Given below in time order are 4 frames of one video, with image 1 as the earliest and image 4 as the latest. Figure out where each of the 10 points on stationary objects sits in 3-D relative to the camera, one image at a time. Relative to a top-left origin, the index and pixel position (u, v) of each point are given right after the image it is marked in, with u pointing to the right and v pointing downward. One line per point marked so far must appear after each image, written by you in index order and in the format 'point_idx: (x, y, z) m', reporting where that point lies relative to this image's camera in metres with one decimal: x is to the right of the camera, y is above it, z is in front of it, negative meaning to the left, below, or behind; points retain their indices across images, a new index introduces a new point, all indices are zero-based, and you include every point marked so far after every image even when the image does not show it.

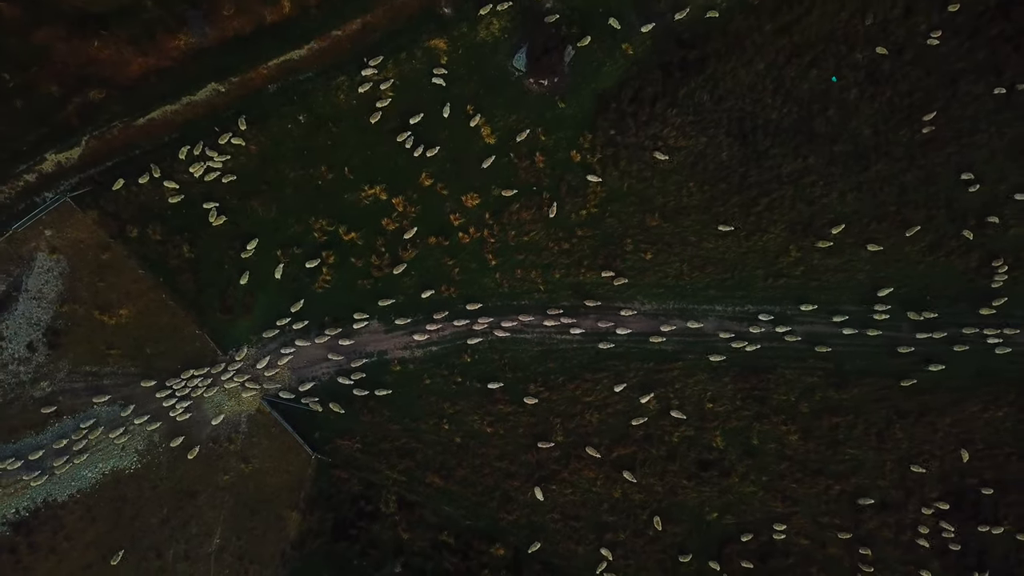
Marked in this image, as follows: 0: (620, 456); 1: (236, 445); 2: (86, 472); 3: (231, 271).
0: (+2.0, -3.2, +10.9) m
1: (-5.1, -2.9, +10.7) m
2: (-7.7, -3.3, +10.5) m
3: (-5.1, +0.3, +10.6) m
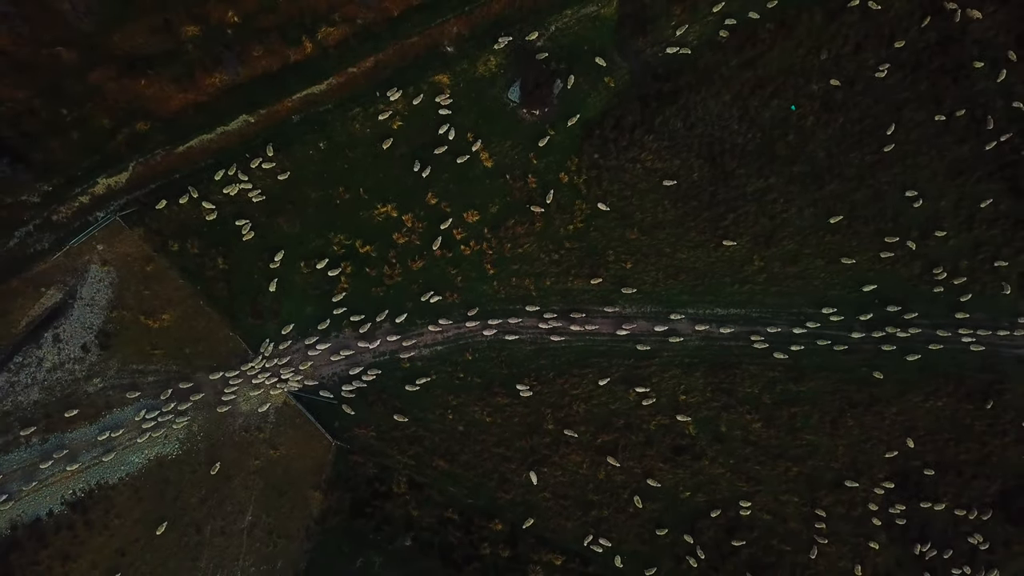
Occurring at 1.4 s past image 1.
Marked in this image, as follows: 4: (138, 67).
0: (+2.0, -3.3, +12.3) m
1: (-5.2, -3.1, +12.1) m
2: (-7.8, -3.5, +11.9) m
3: (-5.2, +0.2, +11.9) m
4: (-7.0, +4.2, +10.8) m
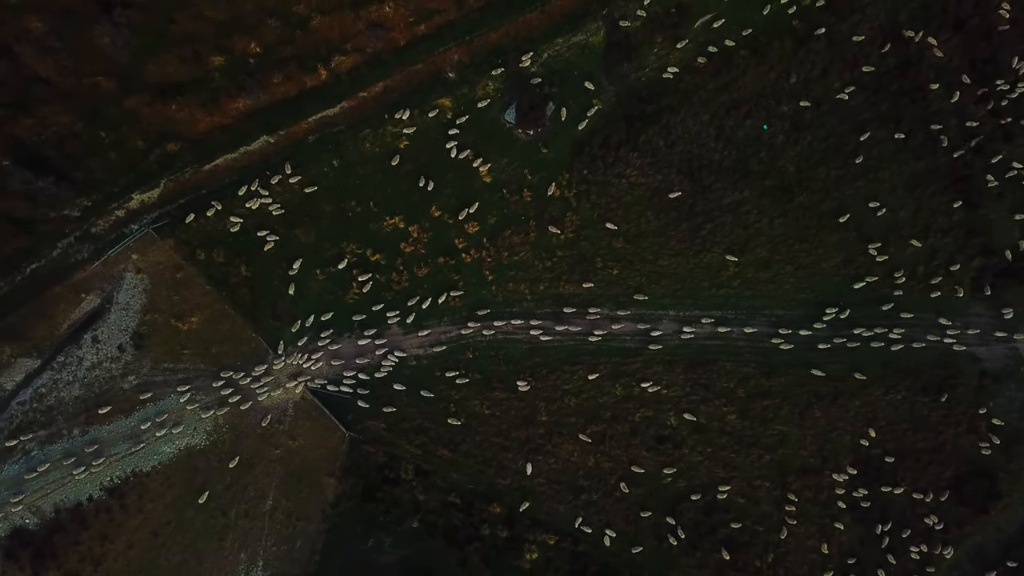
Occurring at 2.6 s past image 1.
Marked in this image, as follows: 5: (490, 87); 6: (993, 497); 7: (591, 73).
0: (+1.9, -3.4, +13.5) m
1: (-5.2, -3.2, +13.3) m
2: (-7.8, -3.6, +13.0) m
3: (-5.3, 0.0, +13.1) m
4: (-7.1, +4.0, +12.0) m
5: (-0.5, +4.5, +13.0) m
6: (+11.1, -4.8, +13.3) m
7: (+1.8, +4.9, +13.2) m
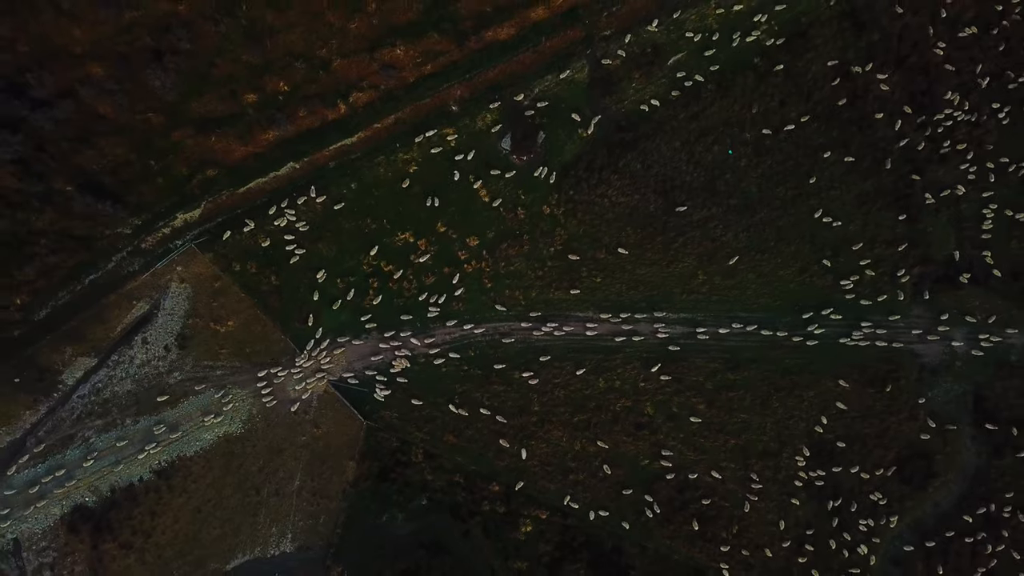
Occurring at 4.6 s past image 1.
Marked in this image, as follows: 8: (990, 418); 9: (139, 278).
0: (+1.8, -3.5, +15.3) m
1: (-5.3, -3.4, +15.1) m
2: (-7.9, -3.8, +14.9) m
3: (-5.4, -0.1, +14.9) m
4: (-7.2, +3.9, +13.8) m
5: (-0.6, +4.4, +14.8) m
6: (+11.0, -4.9, +15.2) m
7: (+1.7, +4.8, +15.0) m
8: (+12.8, -3.5, +15.4) m
9: (-9.3, +0.3, +14.3) m
